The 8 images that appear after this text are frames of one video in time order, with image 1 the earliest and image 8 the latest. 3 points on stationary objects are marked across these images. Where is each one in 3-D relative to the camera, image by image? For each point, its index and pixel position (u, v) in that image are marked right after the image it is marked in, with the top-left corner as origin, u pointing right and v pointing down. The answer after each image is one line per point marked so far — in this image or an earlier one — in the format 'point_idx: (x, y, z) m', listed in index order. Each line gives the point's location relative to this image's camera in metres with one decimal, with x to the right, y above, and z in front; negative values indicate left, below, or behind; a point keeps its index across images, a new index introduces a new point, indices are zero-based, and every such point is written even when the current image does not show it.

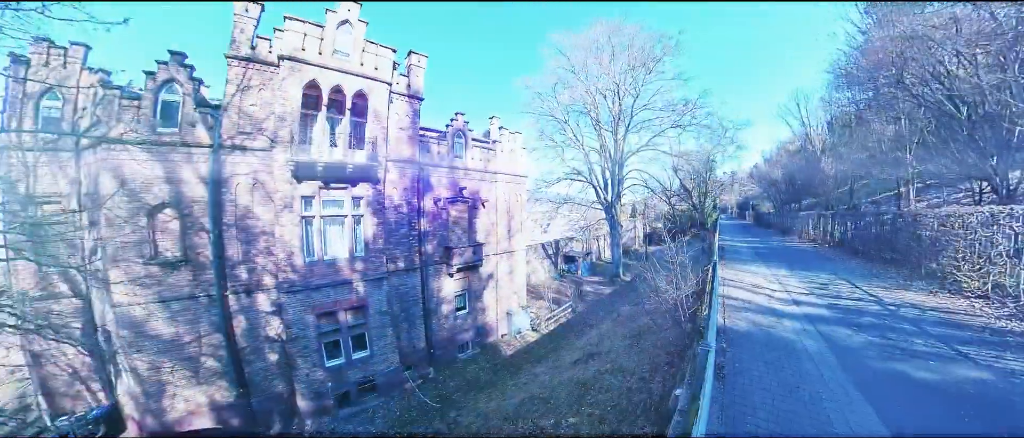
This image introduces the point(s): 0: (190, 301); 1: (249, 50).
0: (-9.1, -2.3, +9.6) m
1: (-8.0, +5.1, +10.1) m
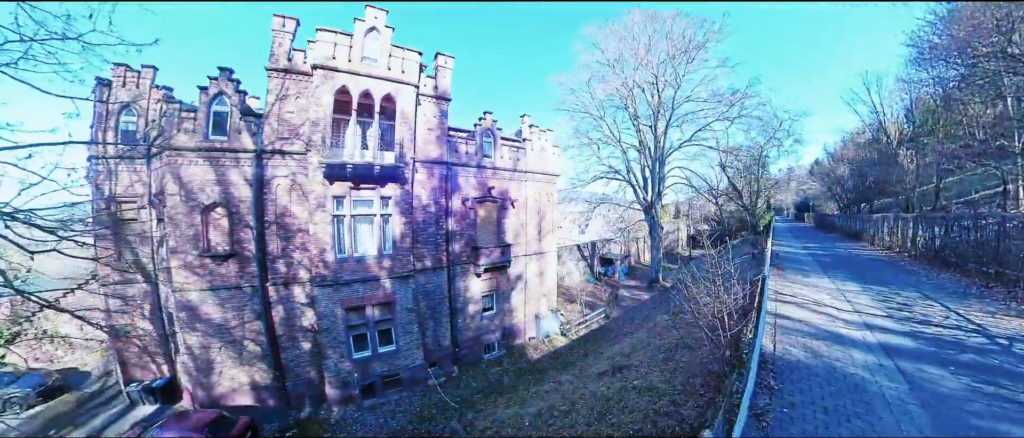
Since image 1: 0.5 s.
0: (-8.7, -2.2, +10.7) m
1: (-7.4, +5.2, +11.0) m
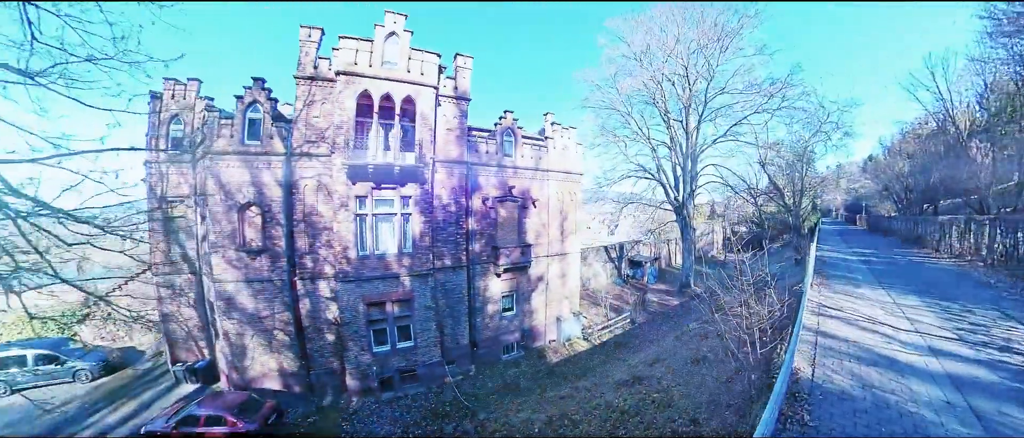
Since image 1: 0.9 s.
0: (-8.3, -2.2, +11.5) m
1: (-6.9, +5.2, +11.7) m
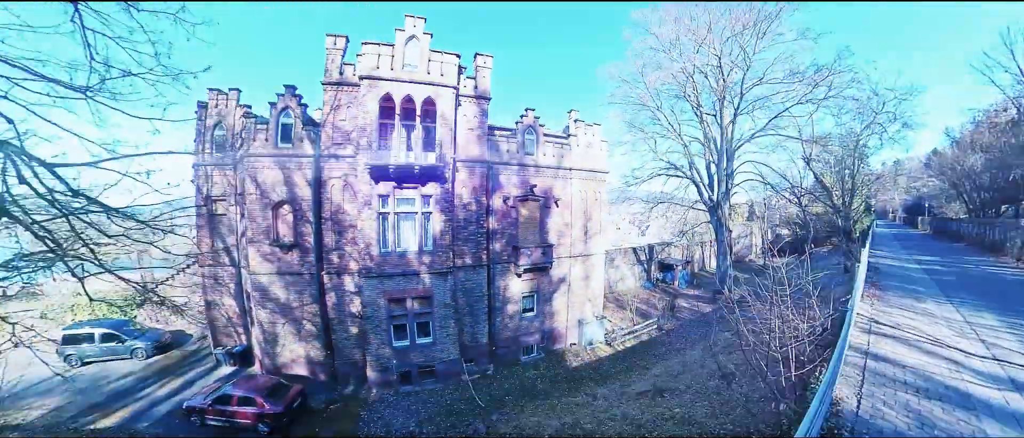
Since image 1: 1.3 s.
0: (-7.8, -2.1, +12.3) m
1: (-6.3, +5.3, +12.3) m
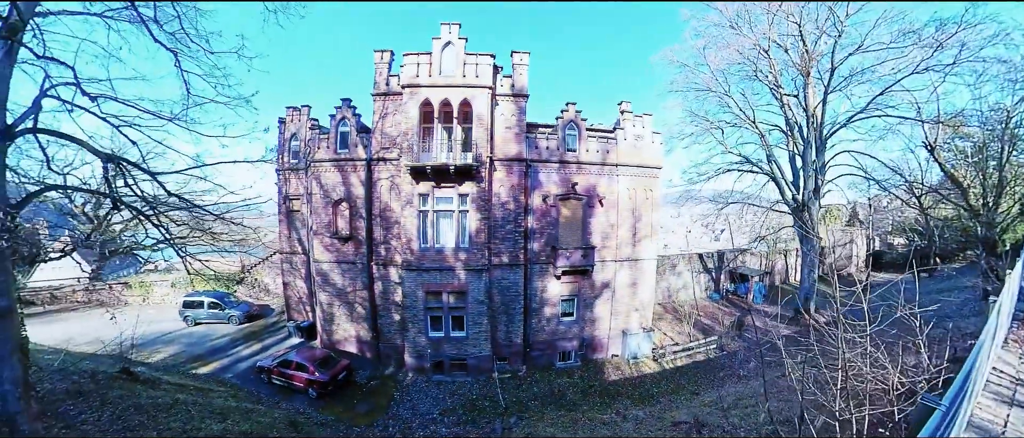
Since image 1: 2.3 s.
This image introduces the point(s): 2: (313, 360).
0: (-6.7, -1.9, +13.9) m
1: (-5.1, +5.4, +13.6) m
2: (-7.1, -5.1, +11.9) m
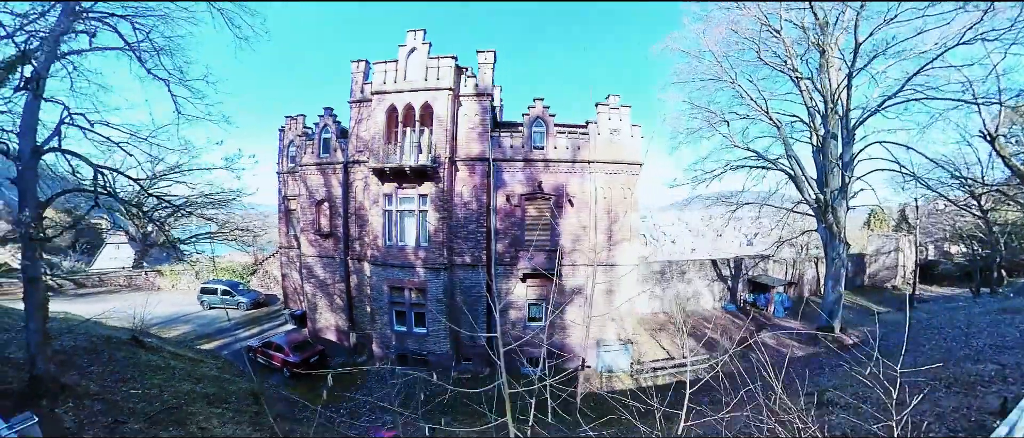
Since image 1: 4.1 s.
0: (-8.1, -1.9, +15.2) m
1: (-6.6, +5.5, +14.5) m
2: (-9.0, -5.0, +13.4) m
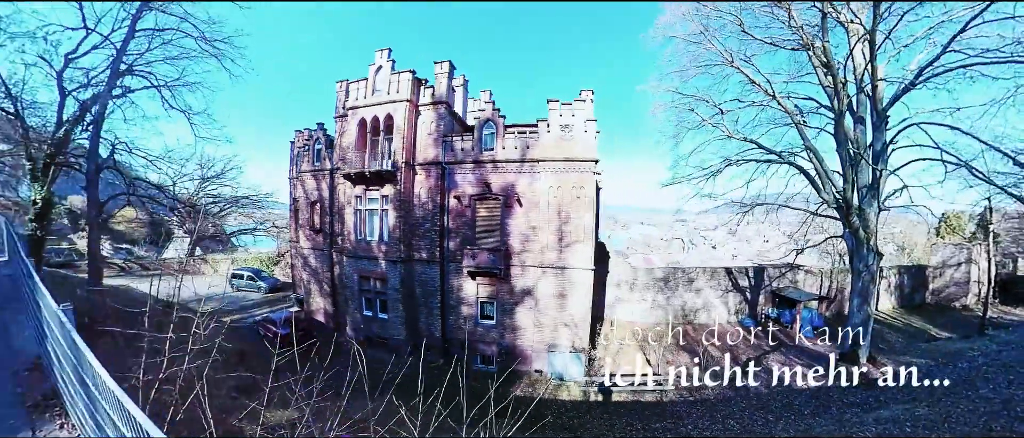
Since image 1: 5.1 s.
0: (-9.3, -1.9, +16.7) m
1: (-7.9, +5.4, +15.5) m
2: (-10.7, -5.1, +15.2) m
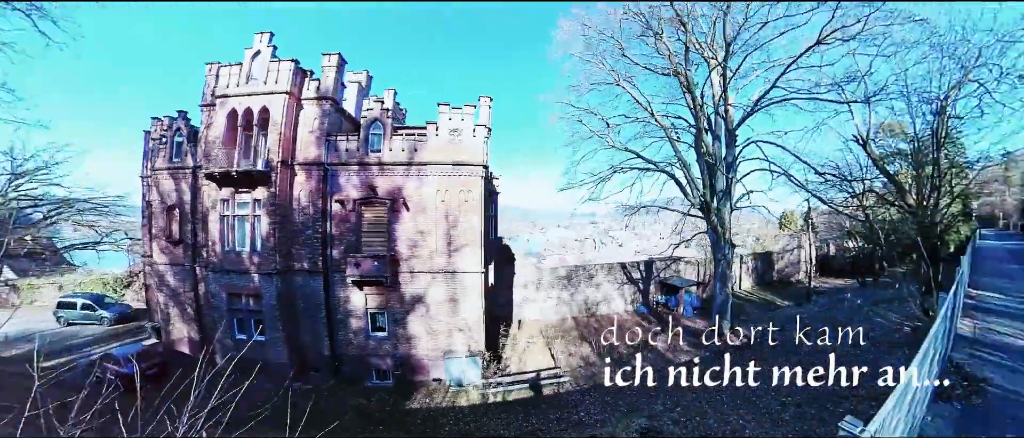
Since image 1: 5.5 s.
0: (-13.3, -2.4, +14.0) m
1: (-12.0, +5.0, +13.3) m
2: (-14.3, -5.5, +12.2) m
